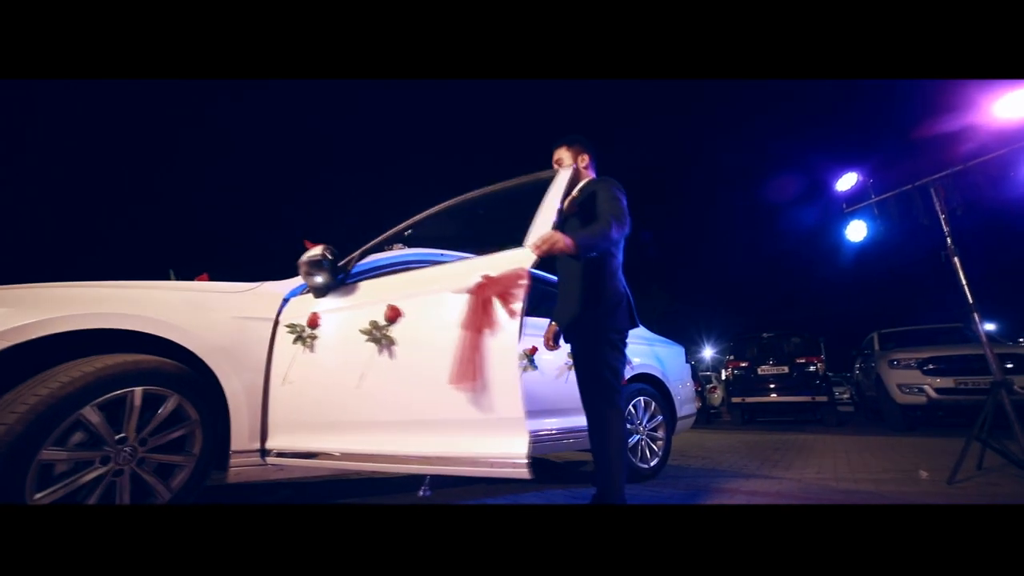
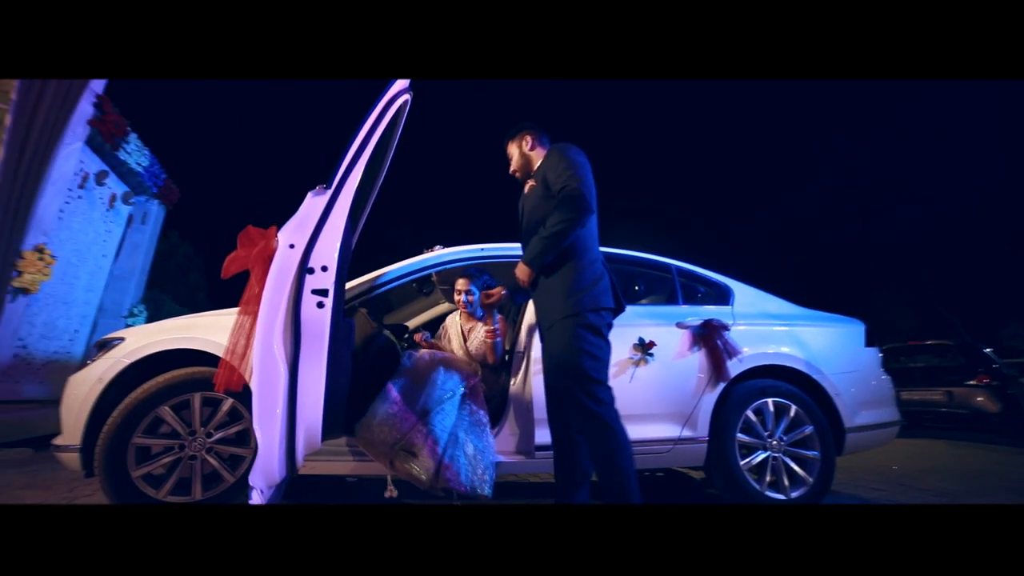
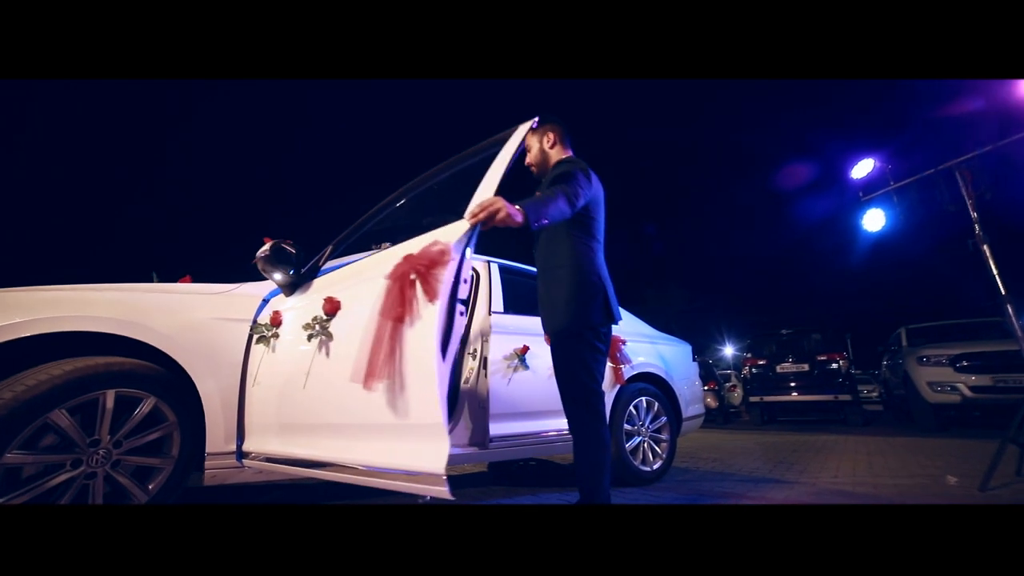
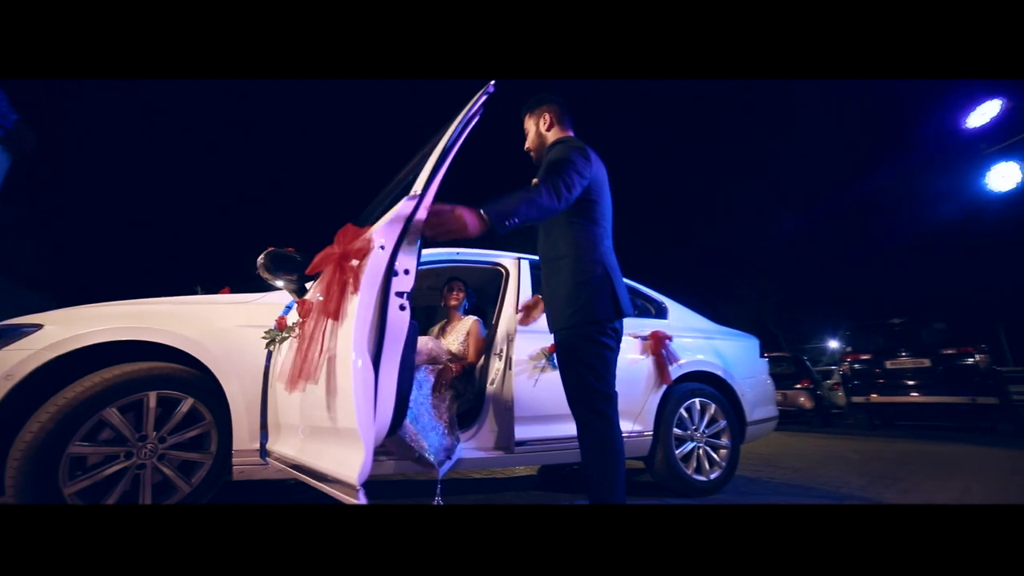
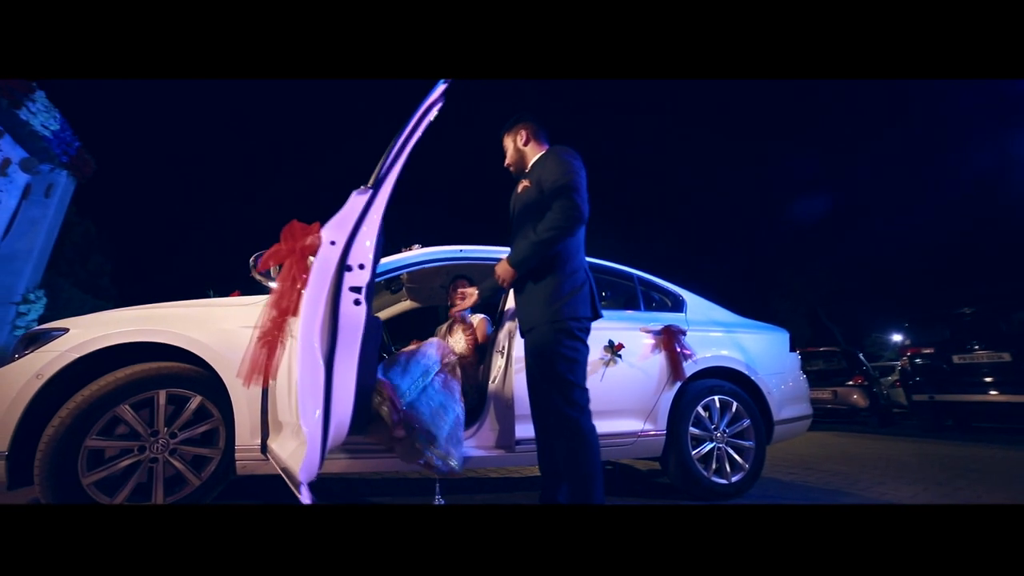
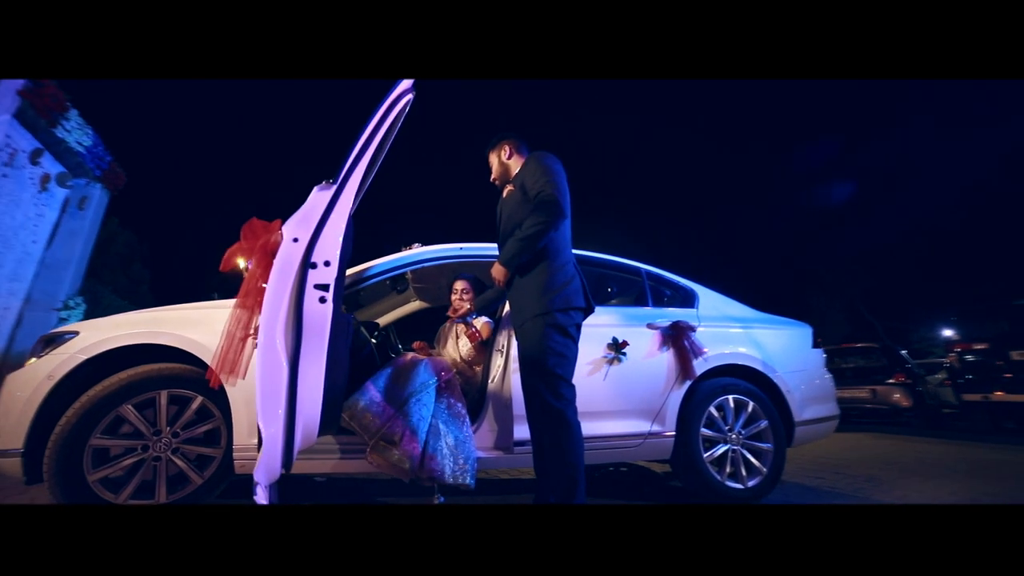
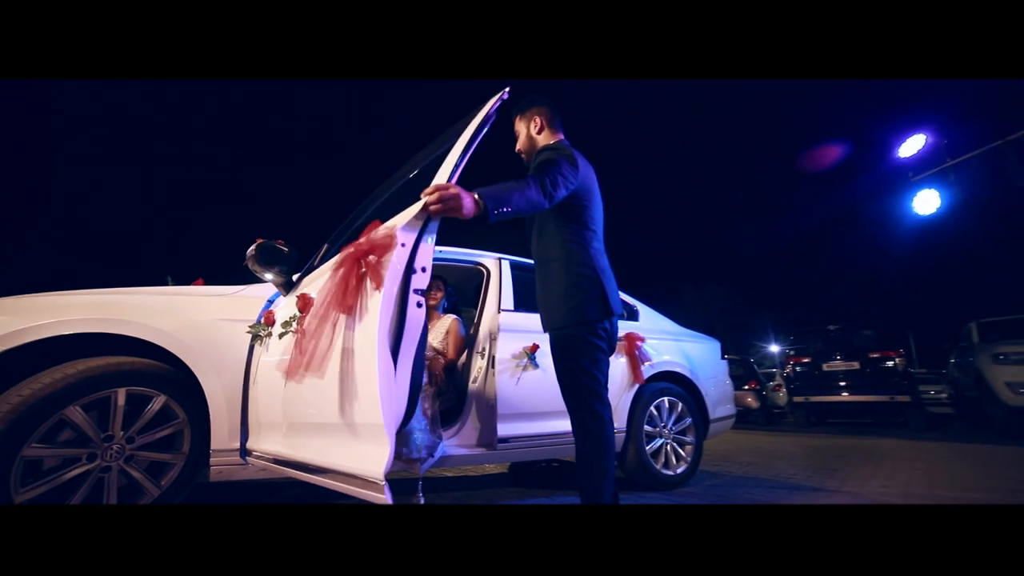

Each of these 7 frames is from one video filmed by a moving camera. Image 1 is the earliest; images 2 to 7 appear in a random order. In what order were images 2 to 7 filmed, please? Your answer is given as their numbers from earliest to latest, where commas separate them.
3, 7, 4, 5, 6, 2
